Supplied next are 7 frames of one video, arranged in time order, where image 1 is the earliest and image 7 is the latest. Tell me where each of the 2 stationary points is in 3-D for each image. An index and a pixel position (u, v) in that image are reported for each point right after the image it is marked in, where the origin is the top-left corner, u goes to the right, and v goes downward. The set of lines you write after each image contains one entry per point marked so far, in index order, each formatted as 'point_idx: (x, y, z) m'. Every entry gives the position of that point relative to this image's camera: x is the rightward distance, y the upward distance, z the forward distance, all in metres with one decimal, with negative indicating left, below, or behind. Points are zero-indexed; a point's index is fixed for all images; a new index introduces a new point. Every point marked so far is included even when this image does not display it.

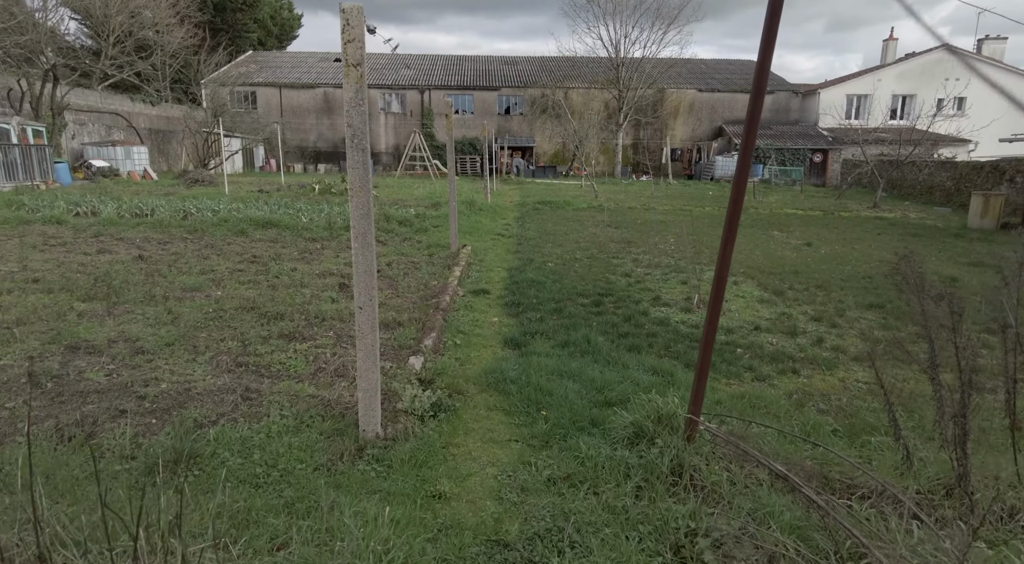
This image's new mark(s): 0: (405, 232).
0: (-1.7, +0.8, +11.3) m
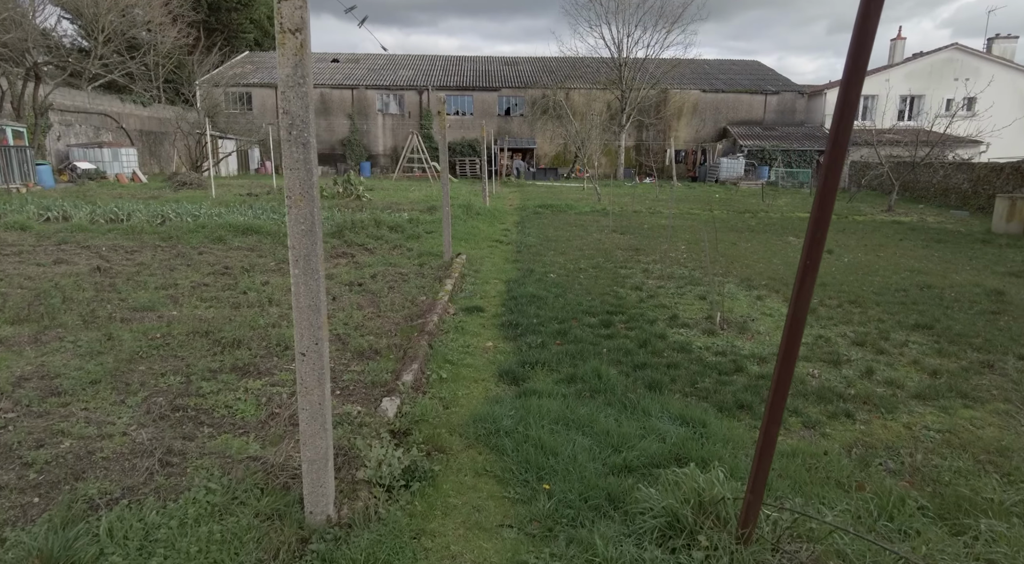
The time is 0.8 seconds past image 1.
0: (-1.7, +0.6, +10.5) m
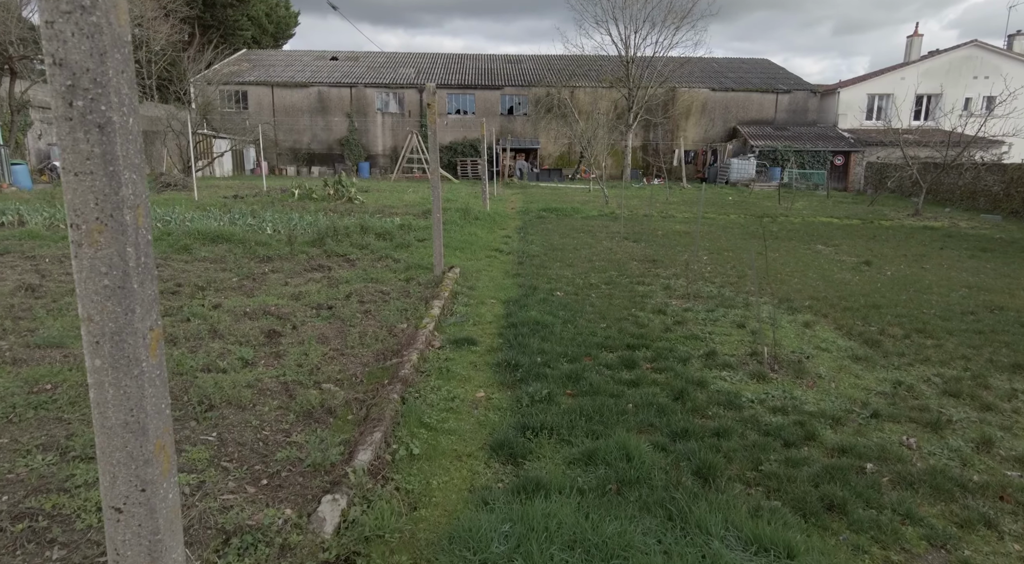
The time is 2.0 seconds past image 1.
0: (-1.7, +0.4, +9.3) m
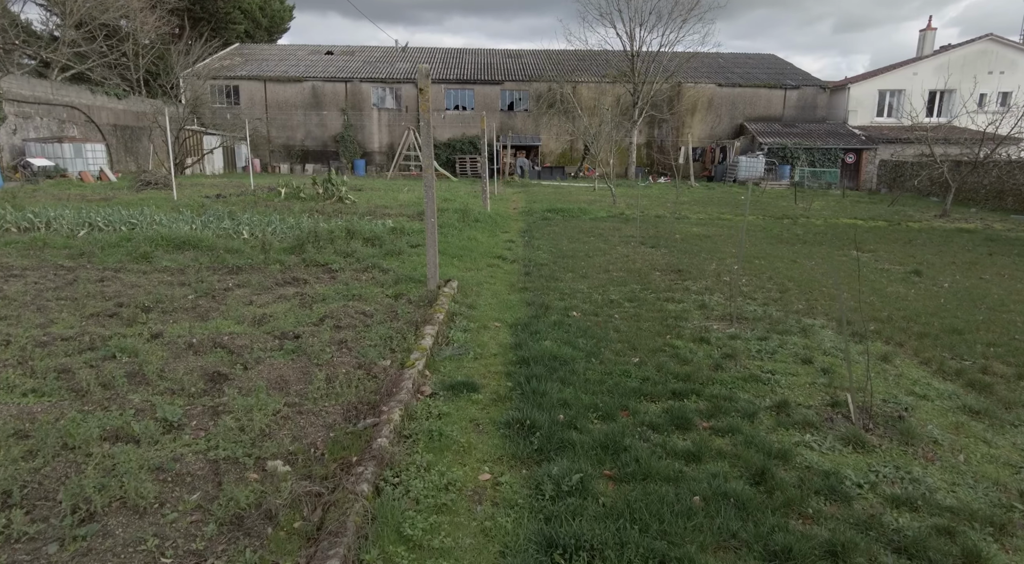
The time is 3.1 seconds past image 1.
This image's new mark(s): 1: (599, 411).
0: (-1.6, +0.3, +8.2) m
1: (+0.4, -0.7, +3.7) m
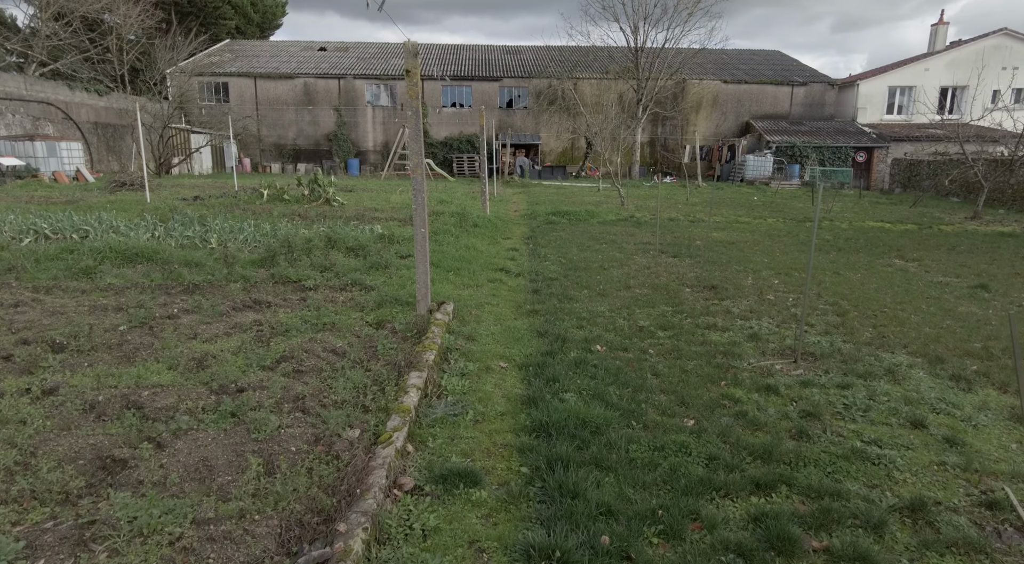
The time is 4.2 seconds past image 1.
0: (-1.6, +0.1, +7.0) m
1: (+0.5, -0.9, +2.5) m
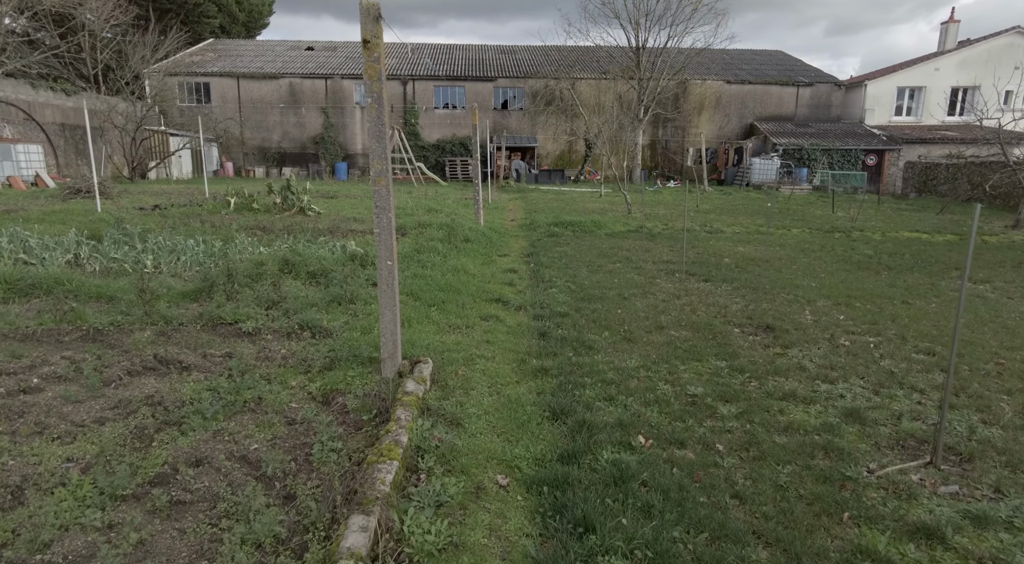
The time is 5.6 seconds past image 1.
0: (-1.6, -0.2, +5.4) m
1: (+0.5, -1.1, +1.0) m
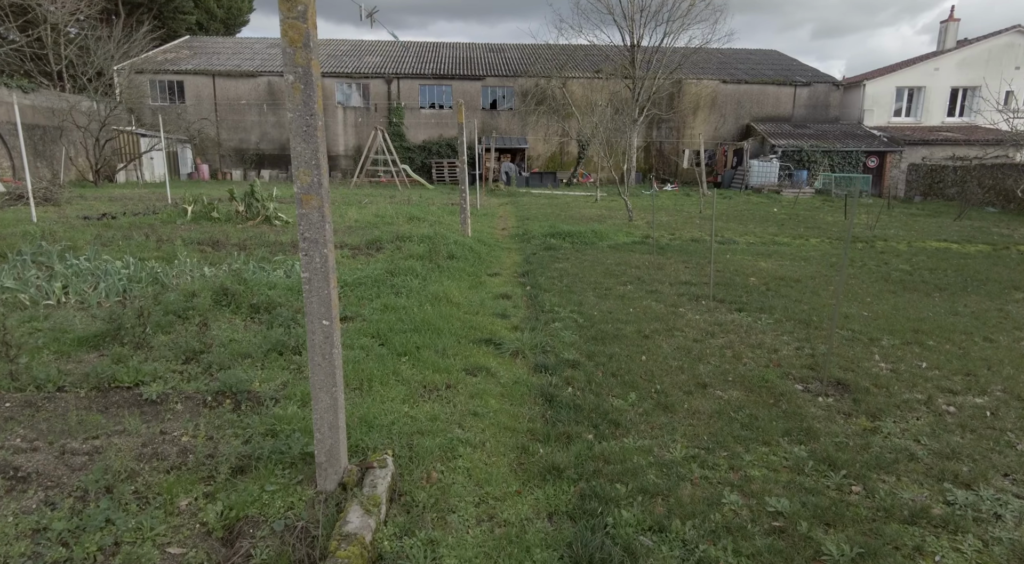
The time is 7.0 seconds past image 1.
0: (-1.6, -0.5, +4.1) m
1: (+0.6, -1.4, -0.4) m
